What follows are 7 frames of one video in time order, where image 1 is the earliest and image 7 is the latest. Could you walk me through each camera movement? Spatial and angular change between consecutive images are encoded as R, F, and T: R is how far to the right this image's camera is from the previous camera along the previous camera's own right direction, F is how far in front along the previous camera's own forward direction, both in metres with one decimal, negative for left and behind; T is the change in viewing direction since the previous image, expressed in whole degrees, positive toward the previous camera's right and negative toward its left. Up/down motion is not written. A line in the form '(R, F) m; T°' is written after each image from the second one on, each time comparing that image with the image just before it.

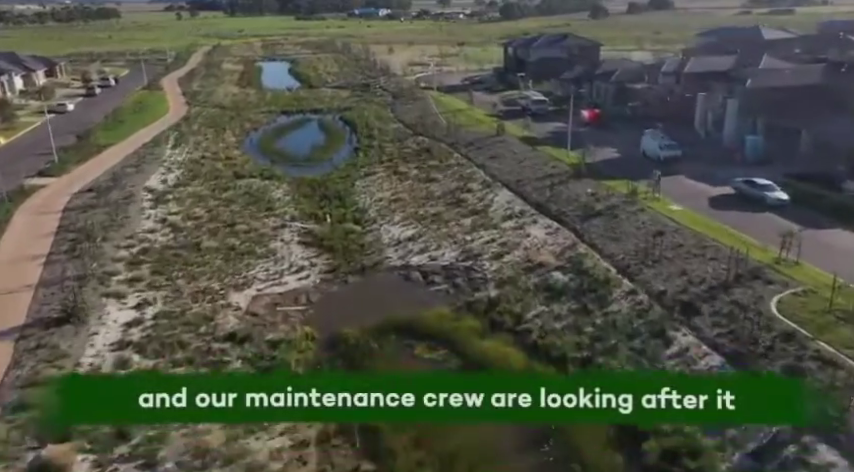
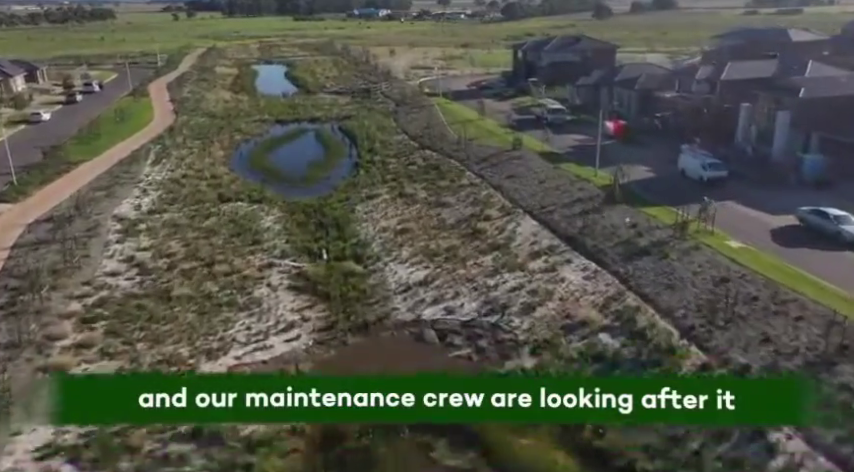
(-0.3, +2.5) m; 0°
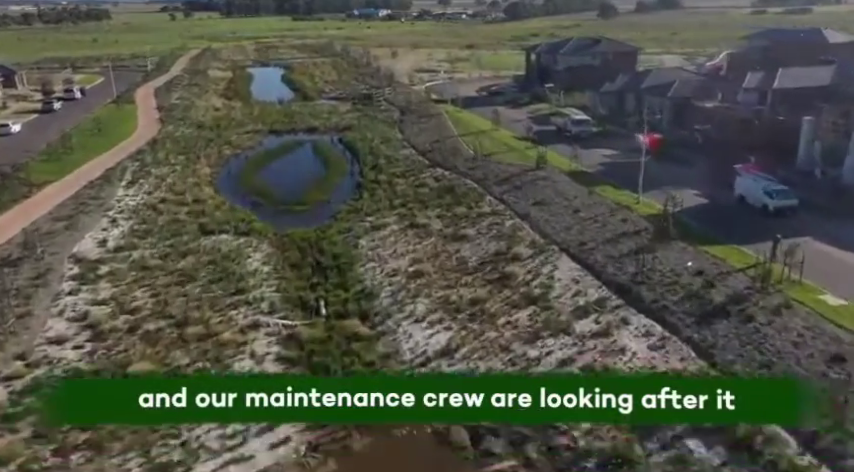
(-0.4, +2.6) m; 0°
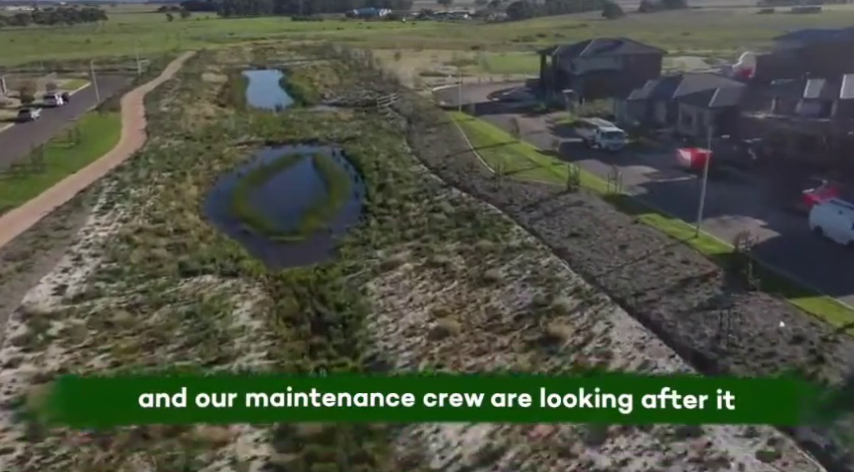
(-0.4, +2.5) m; 0°
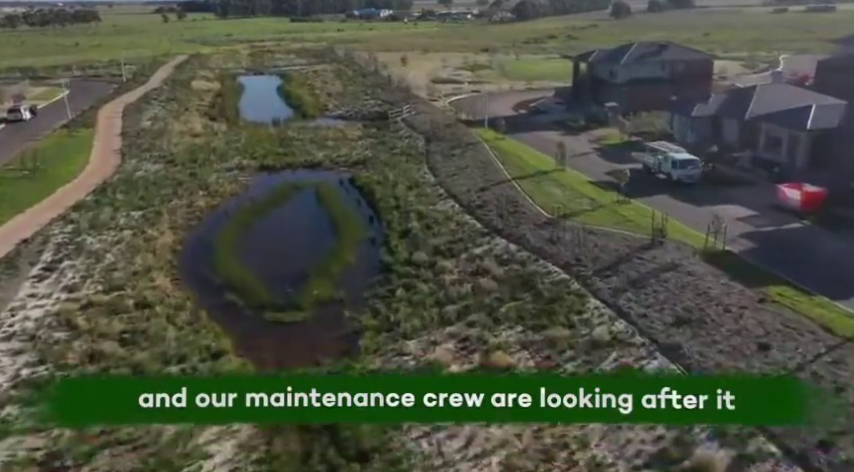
(-0.8, +4.0) m; 0°
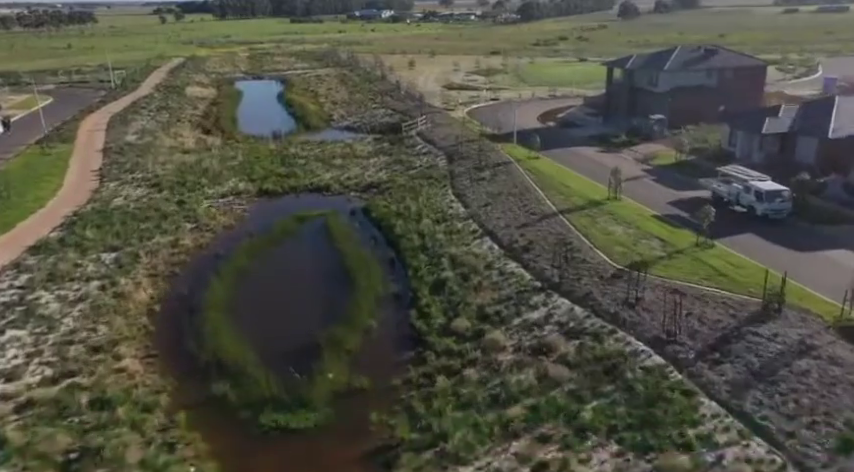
(-0.7, +3.0) m; 0°
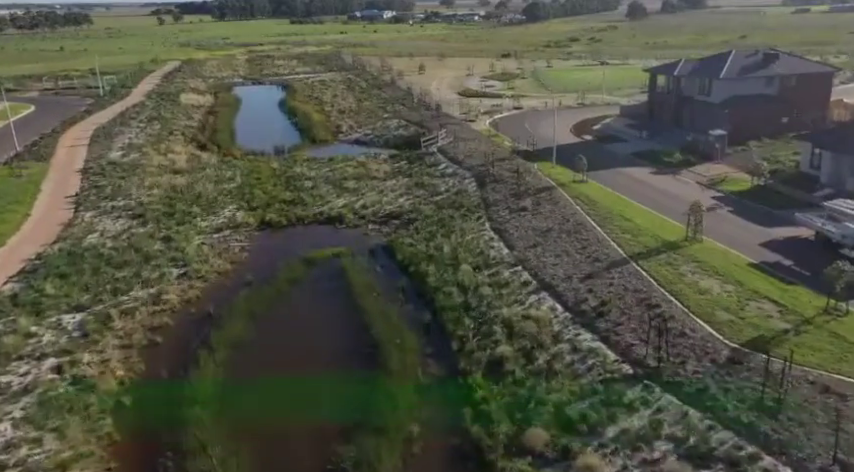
(-0.8, +2.9) m; 0°
